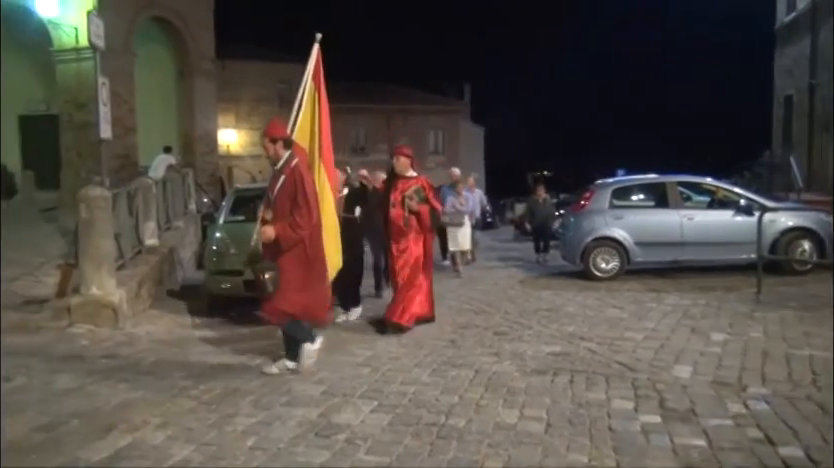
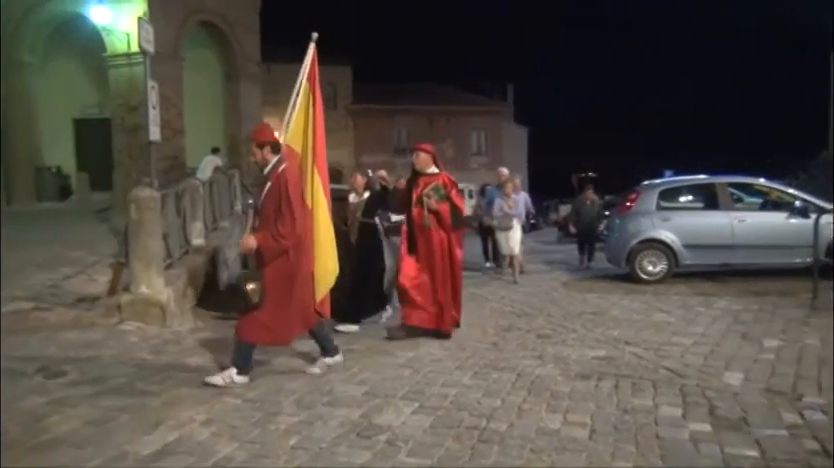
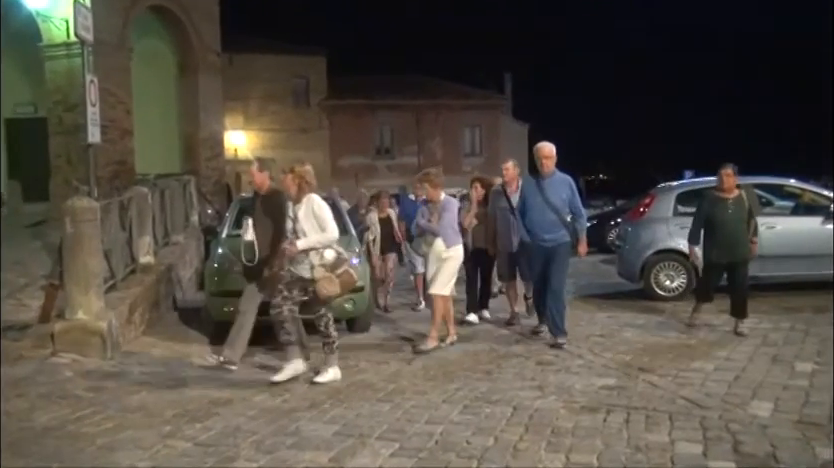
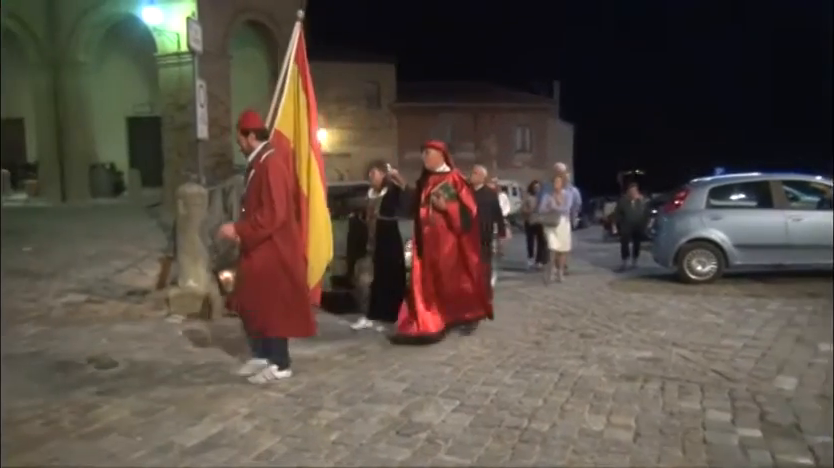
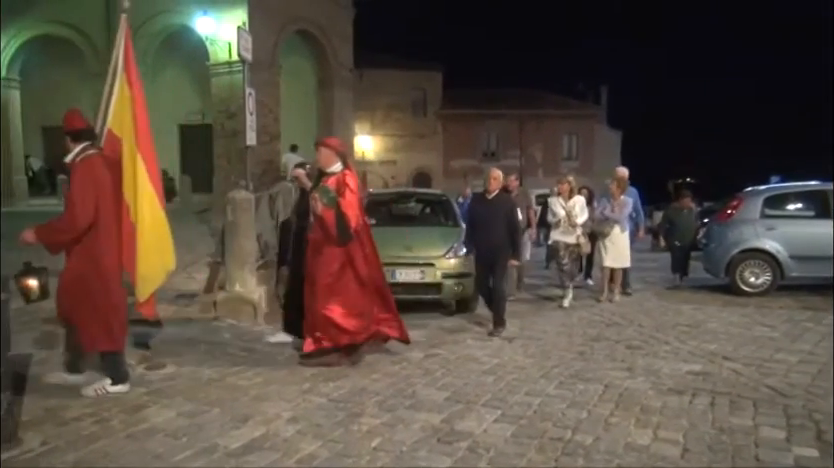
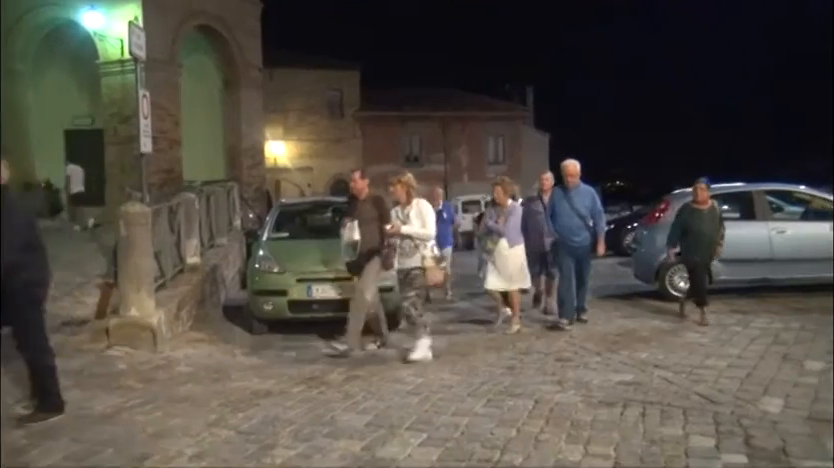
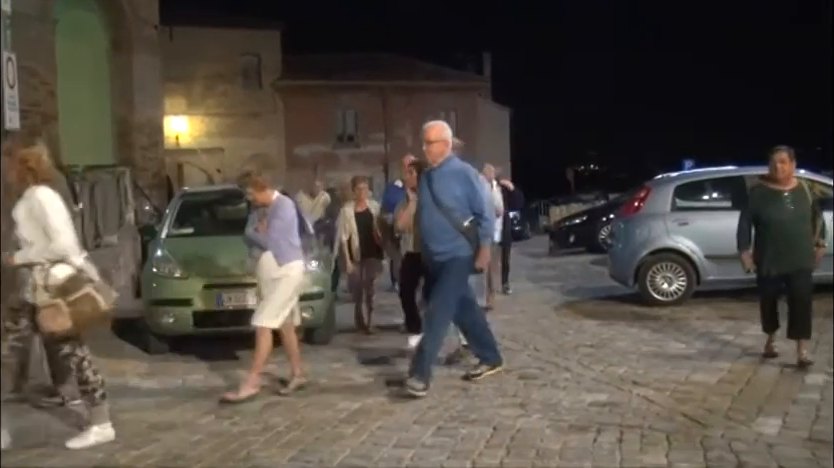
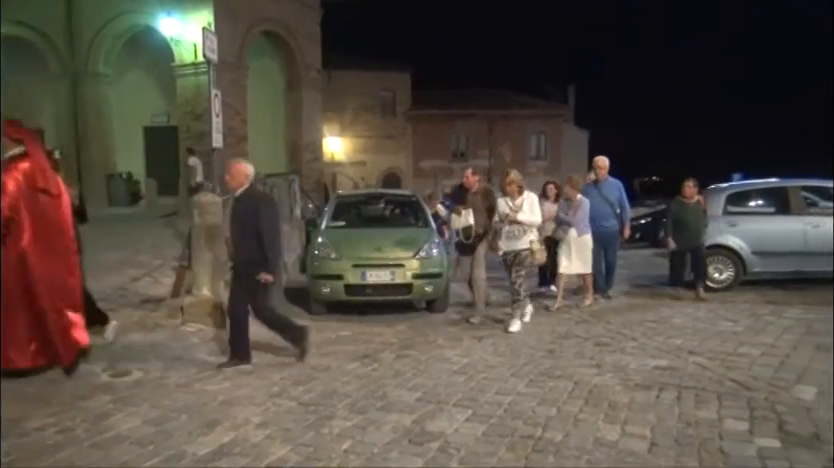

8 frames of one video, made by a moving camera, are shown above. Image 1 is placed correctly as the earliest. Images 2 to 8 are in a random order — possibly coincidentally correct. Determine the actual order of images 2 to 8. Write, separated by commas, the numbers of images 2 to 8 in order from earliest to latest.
2, 4, 5, 8, 6, 3, 7
